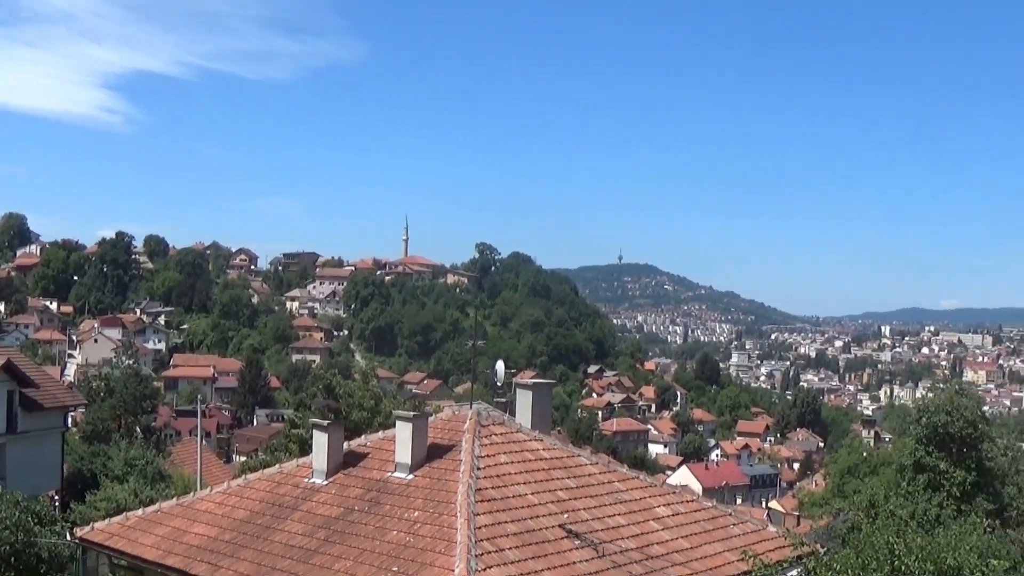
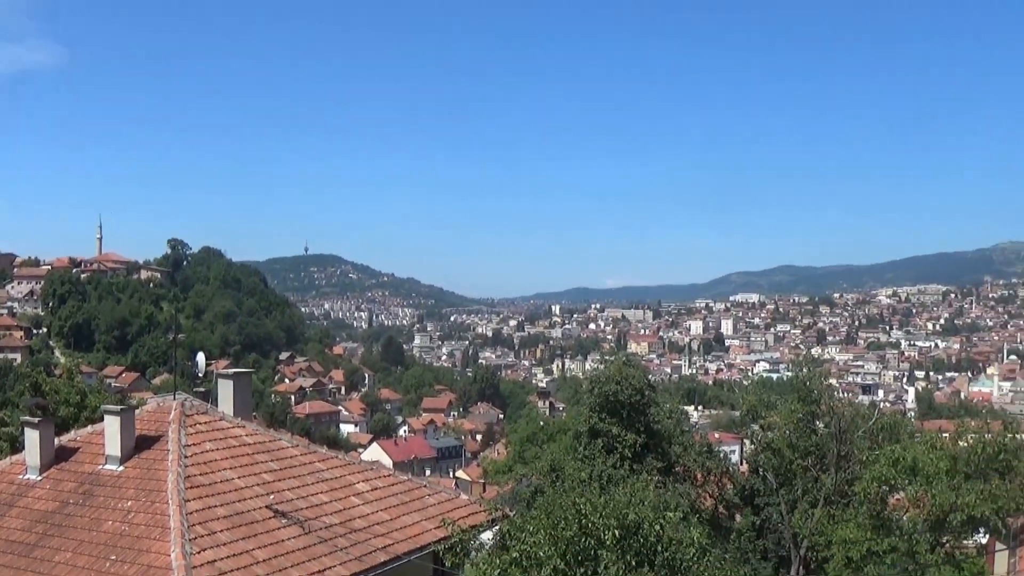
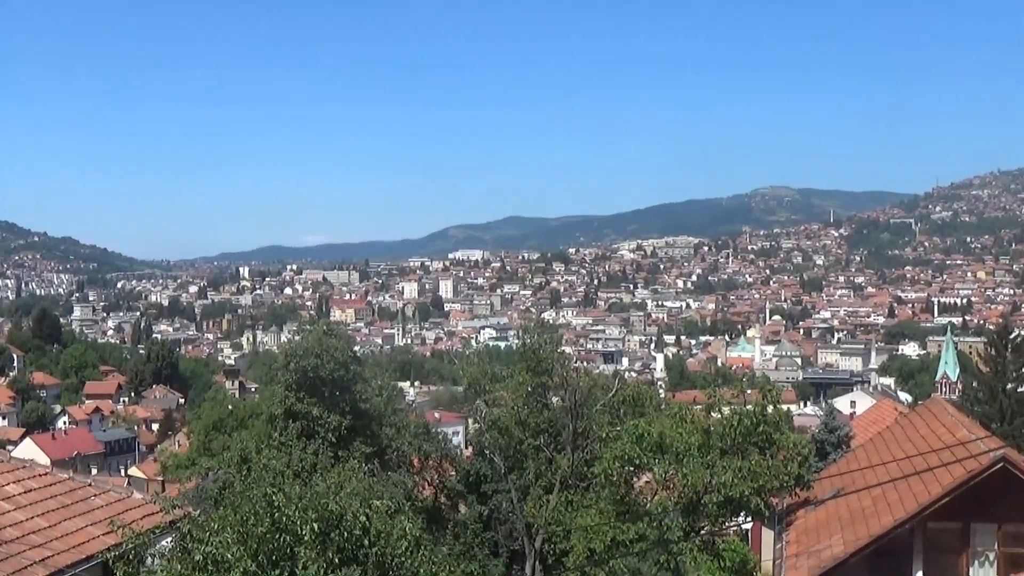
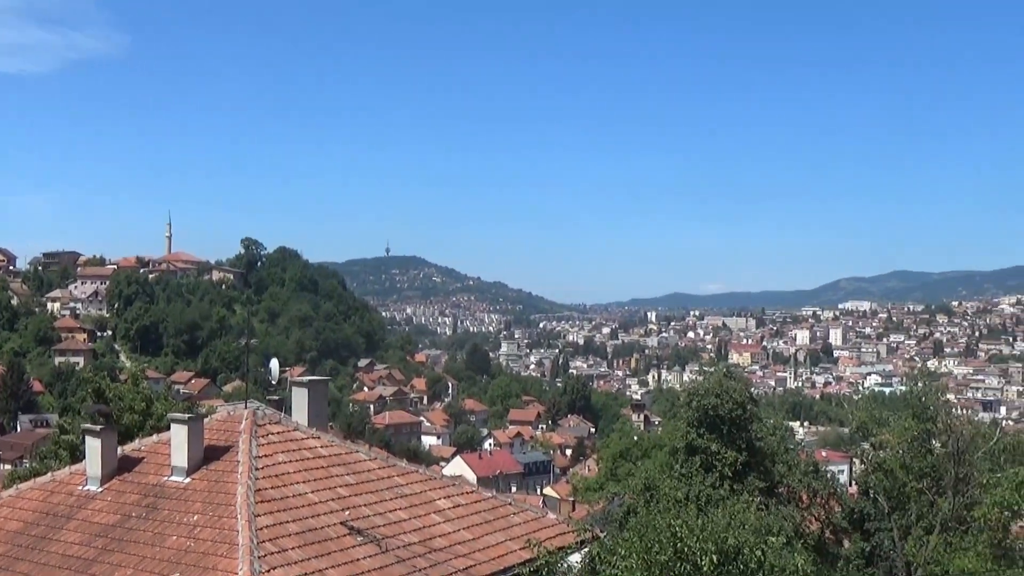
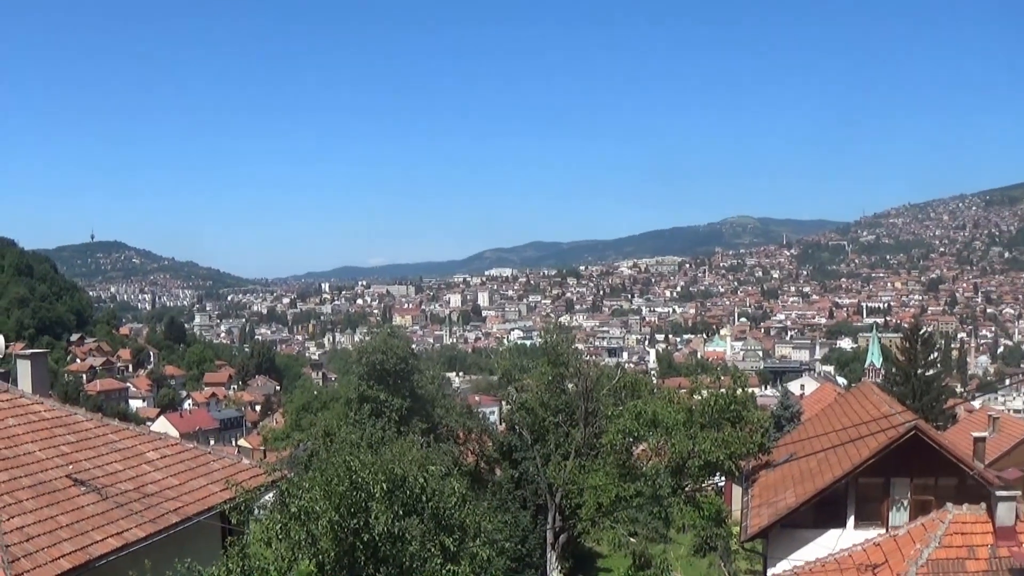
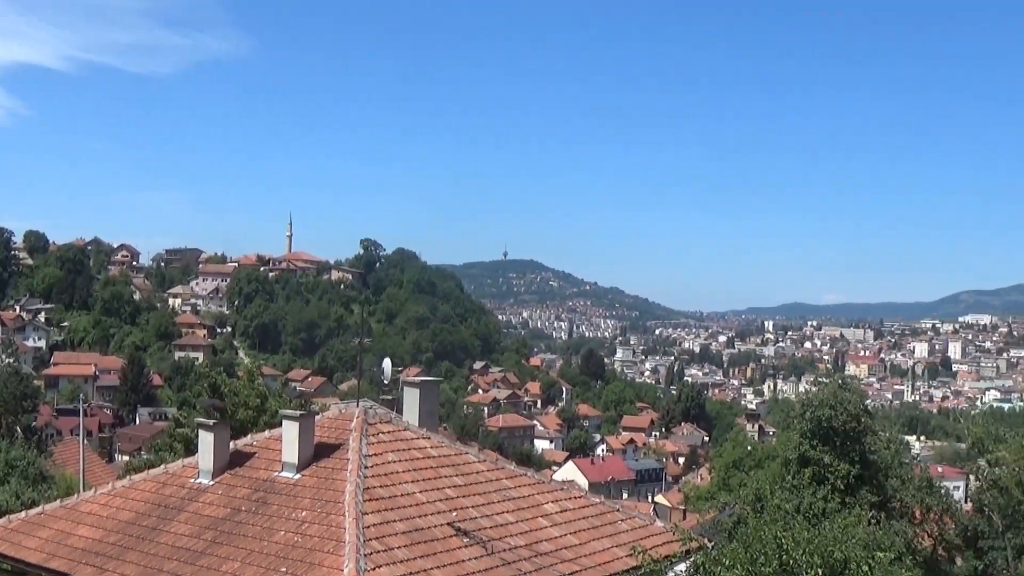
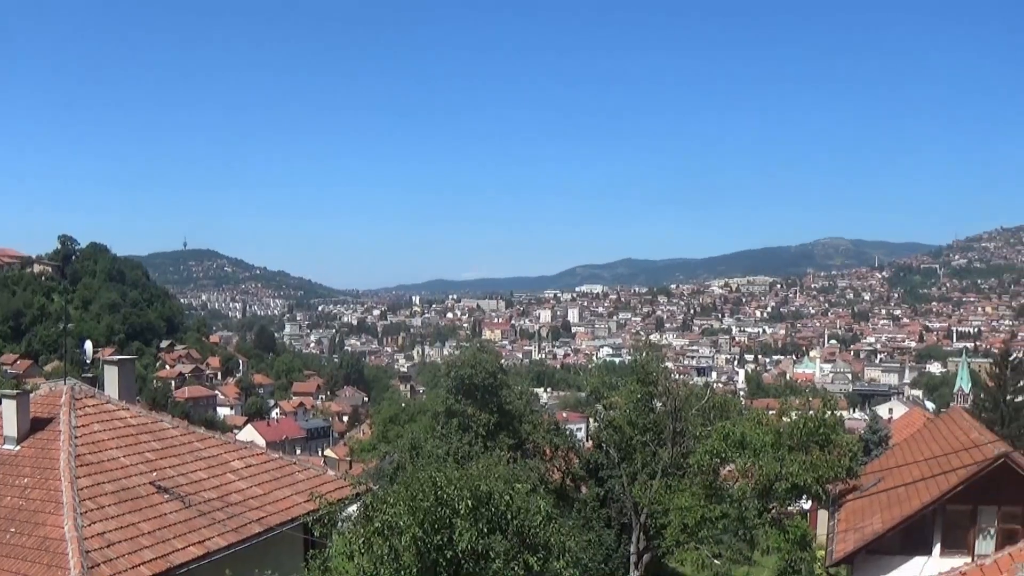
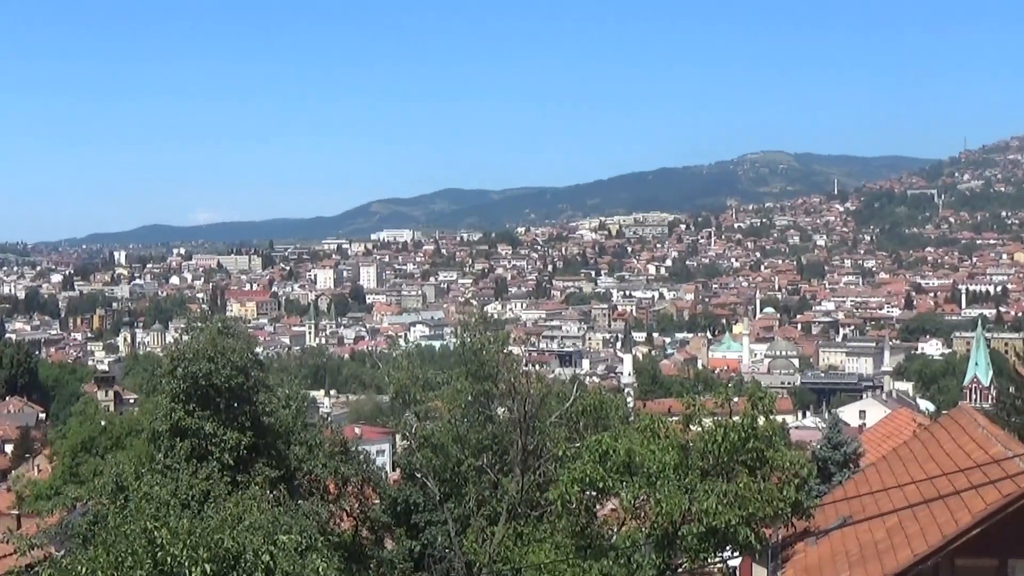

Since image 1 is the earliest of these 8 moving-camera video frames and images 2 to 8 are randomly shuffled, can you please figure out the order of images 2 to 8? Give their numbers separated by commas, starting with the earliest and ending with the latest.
6, 4, 2, 7, 5, 3, 8
